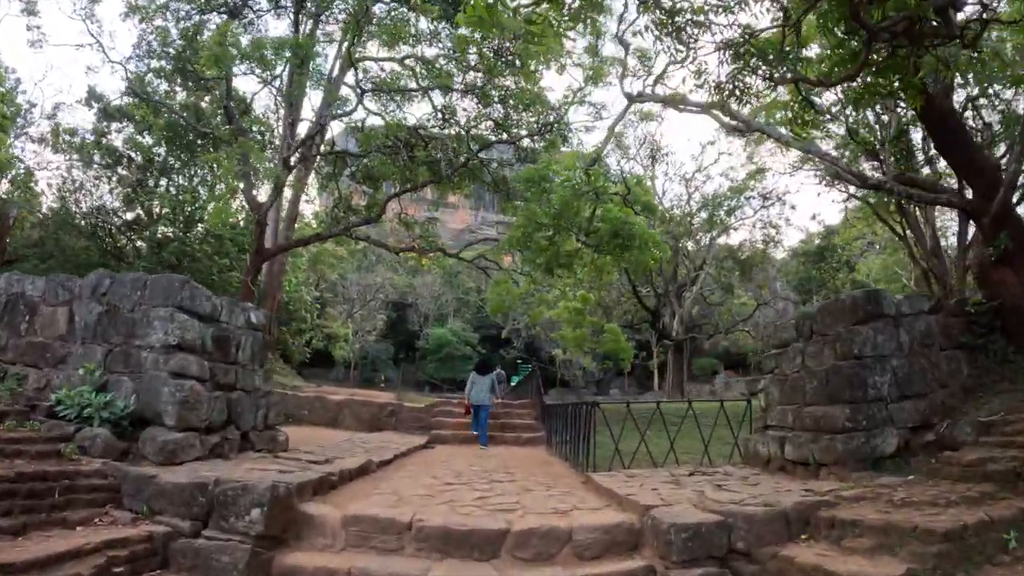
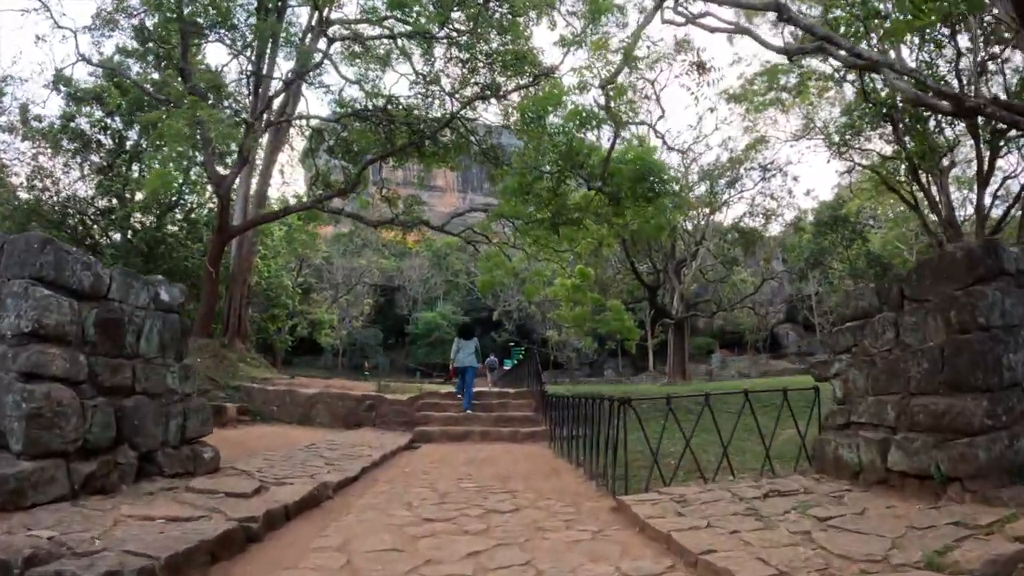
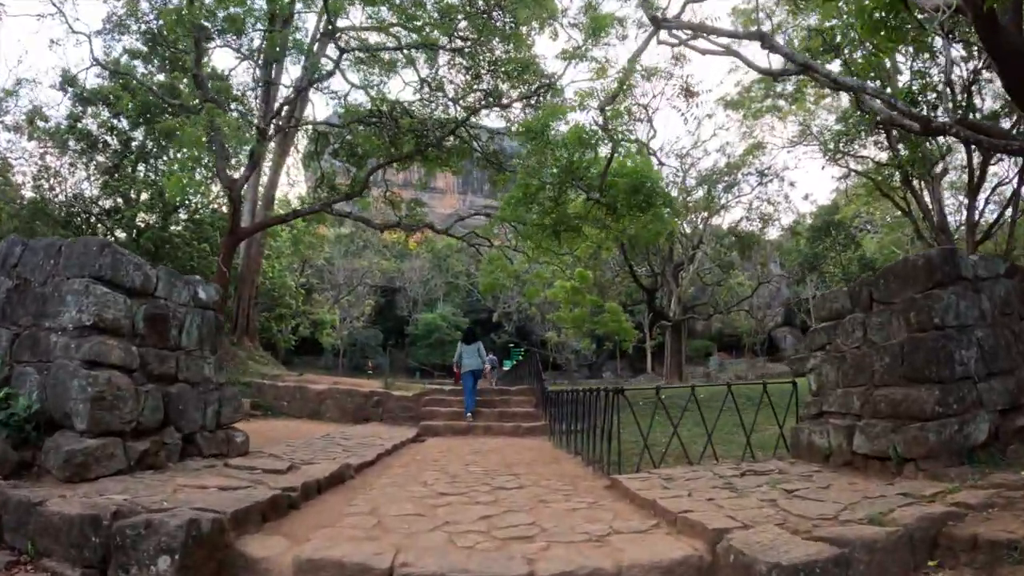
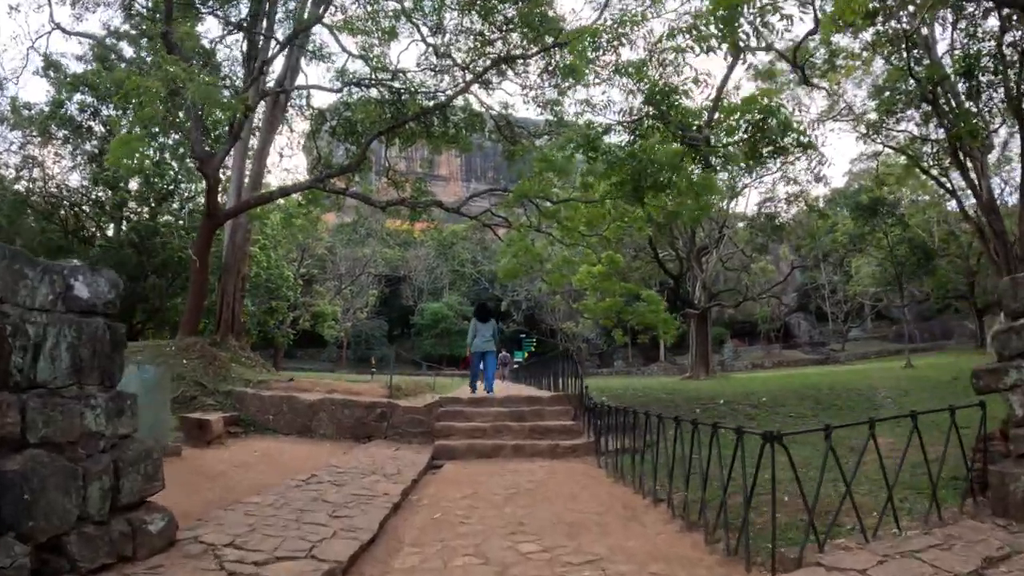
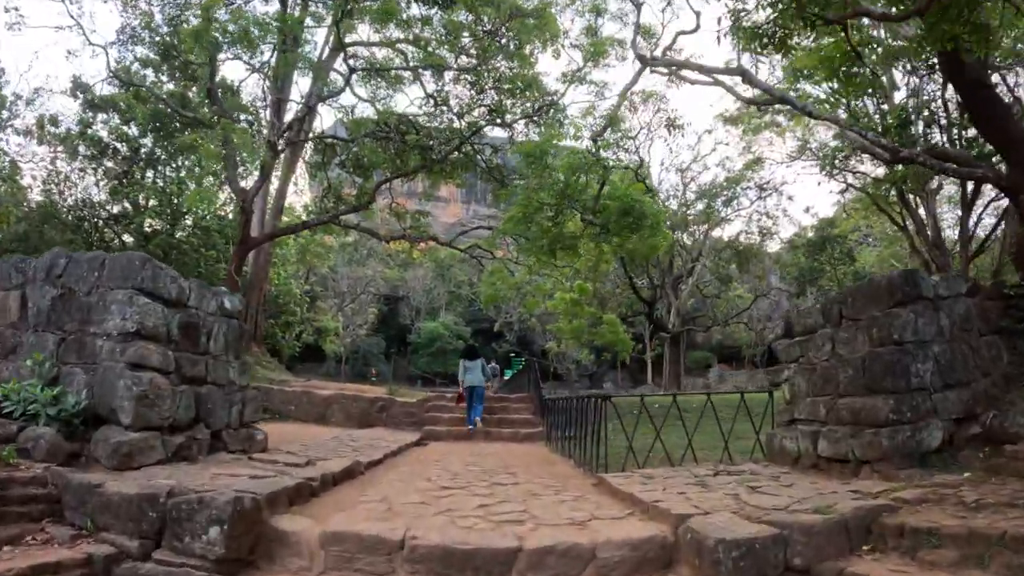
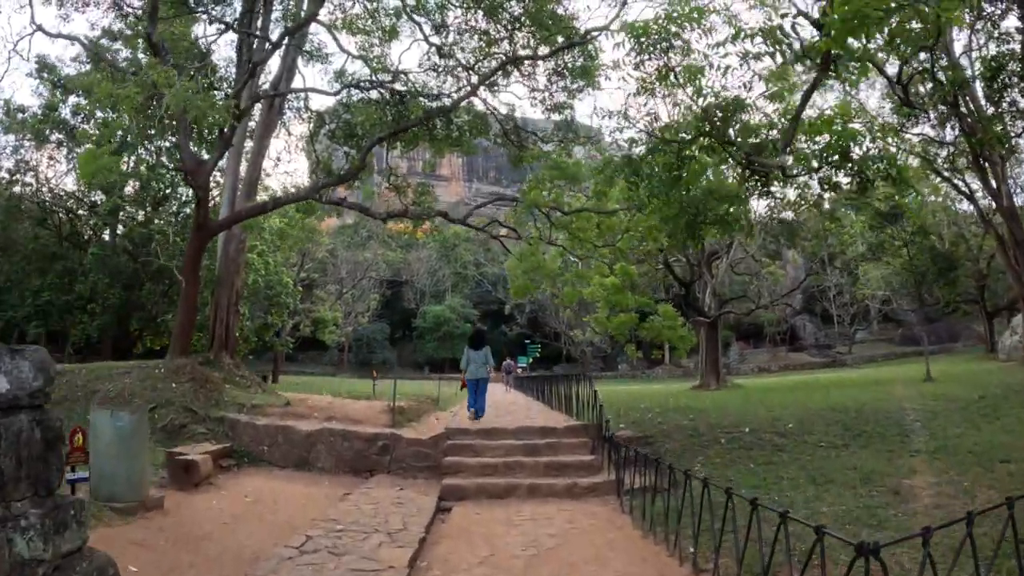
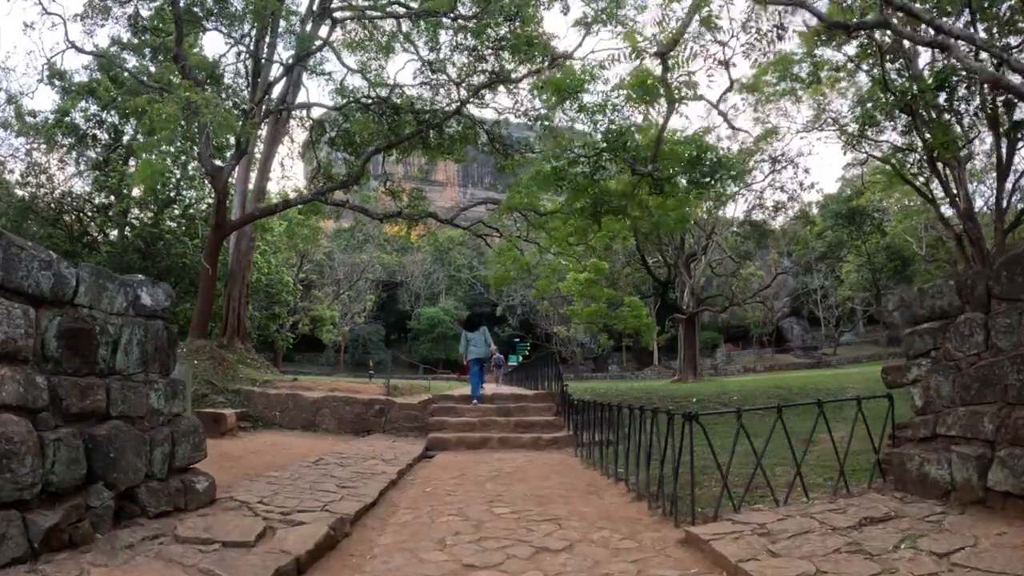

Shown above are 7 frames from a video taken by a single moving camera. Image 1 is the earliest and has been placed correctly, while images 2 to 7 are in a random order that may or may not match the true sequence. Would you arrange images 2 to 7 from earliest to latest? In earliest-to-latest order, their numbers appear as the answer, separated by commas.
5, 3, 2, 7, 4, 6
